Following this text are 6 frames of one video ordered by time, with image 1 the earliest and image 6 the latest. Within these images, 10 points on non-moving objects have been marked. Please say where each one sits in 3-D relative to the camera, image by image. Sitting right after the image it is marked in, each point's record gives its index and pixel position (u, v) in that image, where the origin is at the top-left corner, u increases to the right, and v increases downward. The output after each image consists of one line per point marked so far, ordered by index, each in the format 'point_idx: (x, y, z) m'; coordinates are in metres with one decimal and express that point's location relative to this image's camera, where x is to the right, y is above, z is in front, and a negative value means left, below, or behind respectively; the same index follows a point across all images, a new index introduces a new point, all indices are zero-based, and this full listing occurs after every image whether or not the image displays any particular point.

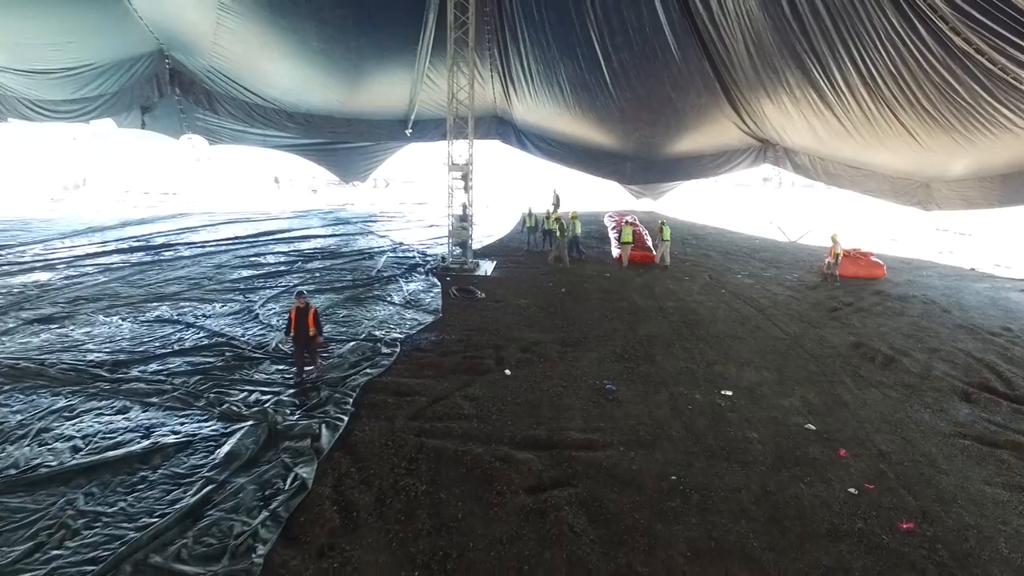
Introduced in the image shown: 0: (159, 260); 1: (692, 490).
0: (-4.0, +0.4, +8.2) m
1: (+0.8, -0.9, +3.2) m
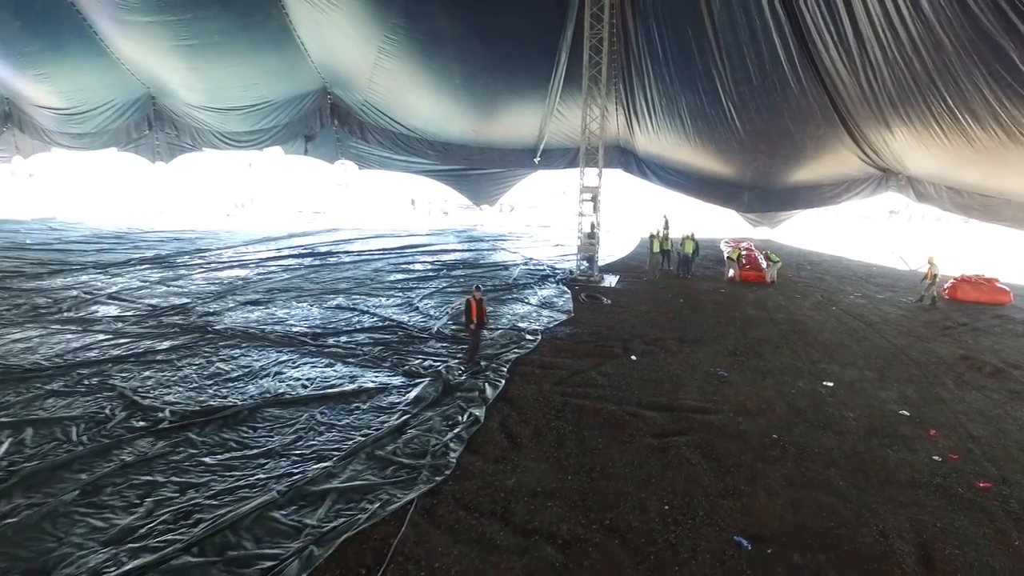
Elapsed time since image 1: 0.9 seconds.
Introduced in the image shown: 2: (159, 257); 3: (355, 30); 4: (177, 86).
0: (-2.5, +0.4, +9.5) m
1: (+1.5, -0.8, +3.8) m
2: (-4.9, +0.5, +10.0) m
3: (-2.2, +3.5, +9.6) m
4: (-6.1, +3.5, +12.0) m
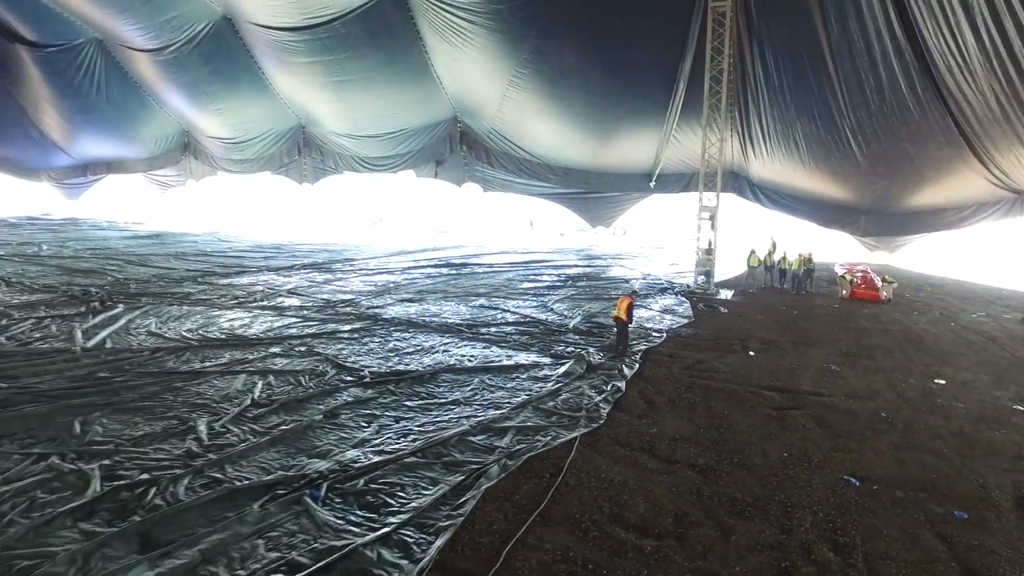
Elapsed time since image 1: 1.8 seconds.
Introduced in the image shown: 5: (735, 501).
0: (-0.7, +0.3, +10.6) m
1: (+2.4, -0.8, +4.3) m
2: (-3.1, +0.4, +11.3) m
3: (-0.3, +3.4, +10.8) m
4: (-3.9, +3.3, +13.6) m
5: (+1.0, -0.9, +3.1) m
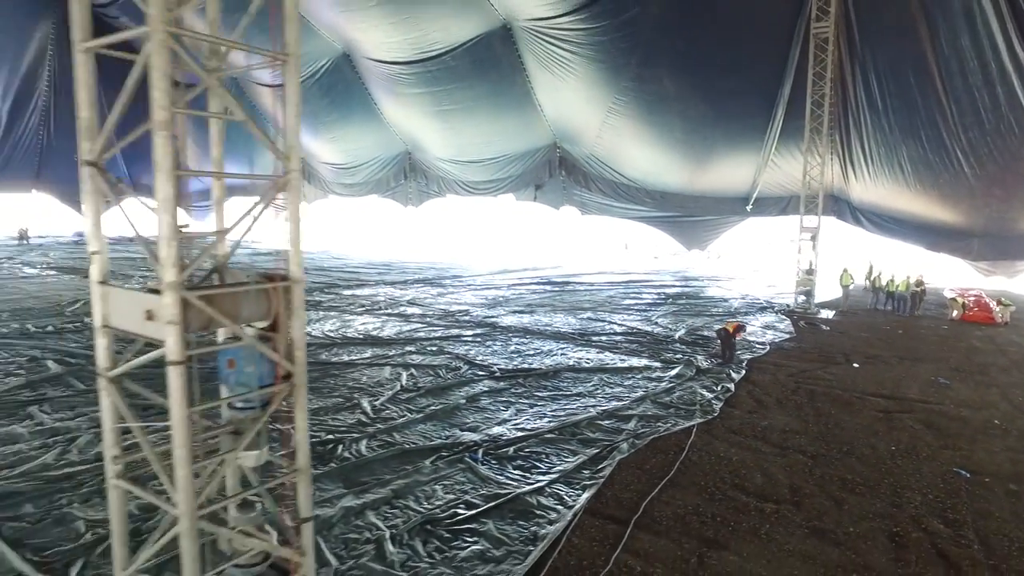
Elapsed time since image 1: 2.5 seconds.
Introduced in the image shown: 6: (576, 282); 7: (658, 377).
0: (+0.8, 0.0, +11.1) m
1: (+3.1, -0.9, +4.5) m
2: (-1.4, +0.1, +12.1) m
3: (+1.3, +3.1, +11.3) m
4: (-1.9, +3.0, +14.6) m
5: (+1.6, -0.9, +3.5) m
6: (+1.1, +0.1, +12.1) m
7: (+1.1, -0.7, +5.4) m
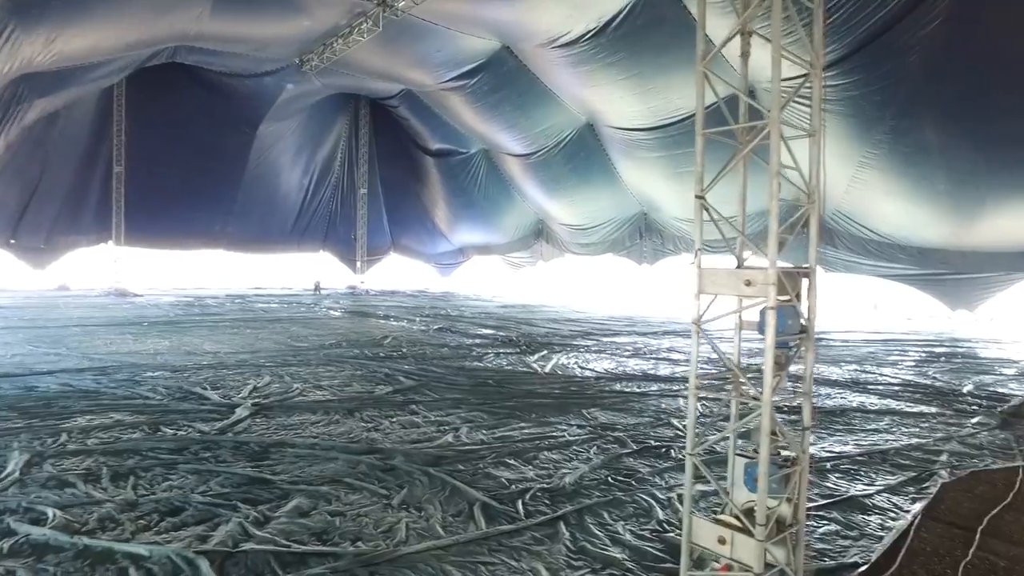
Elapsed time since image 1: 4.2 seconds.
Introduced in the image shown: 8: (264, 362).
0: (+4.7, -0.8, +11.0) m
1: (+5.0, -1.2, +4.0) m
2: (+2.9, -0.8, +12.6) m
3: (+5.4, +2.2, +11.4) m
4: (+3.2, +1.9, +15.4) m
5: (+3.3, -1.1, +3.4) m
6: (+5.3, -0.8, +11.9) m
7: (+3.4, -1.0, +5.4) m
8: (-2.7, -0.8, +7.8) m
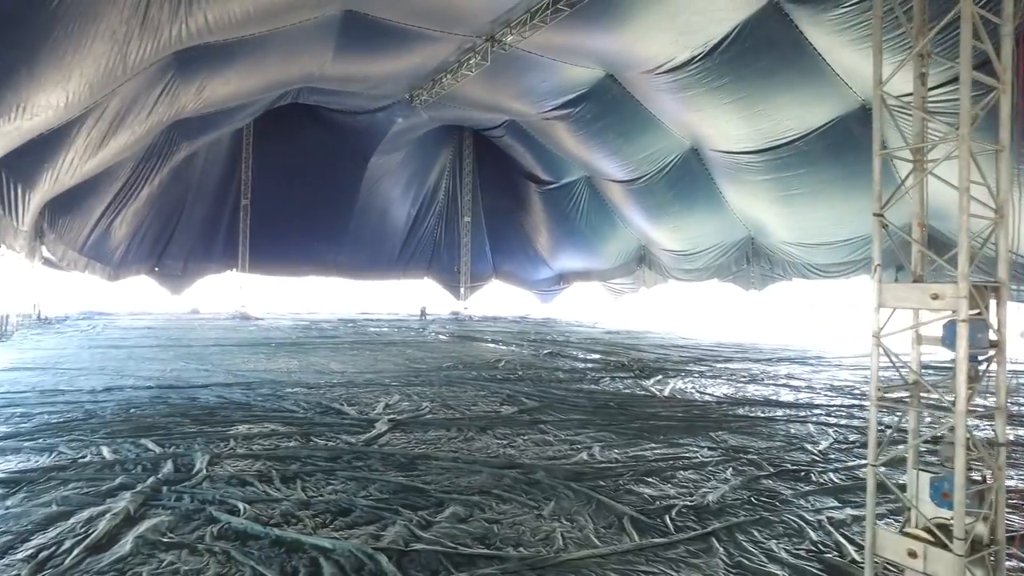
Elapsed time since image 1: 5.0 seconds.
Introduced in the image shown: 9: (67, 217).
0: (+6.4, -1.2, +10.4) m
1: (+5.8, -1.3, +3.4) m
2: (+4.8, -1.2, +12.3) m
3: (+7.1, +1.8, +10.8) m
4: (+5.5, +1.3, +15.0) m
5: (+4.0, -1.2, +3.0) m
6: (+7.1, -1.3, +11.2) m
7: (+4.3, -1.2, +5.0) m
8: (-1.4, -1.1, +8.2) m
9: (-8.5, +1.3, +13.6) m
